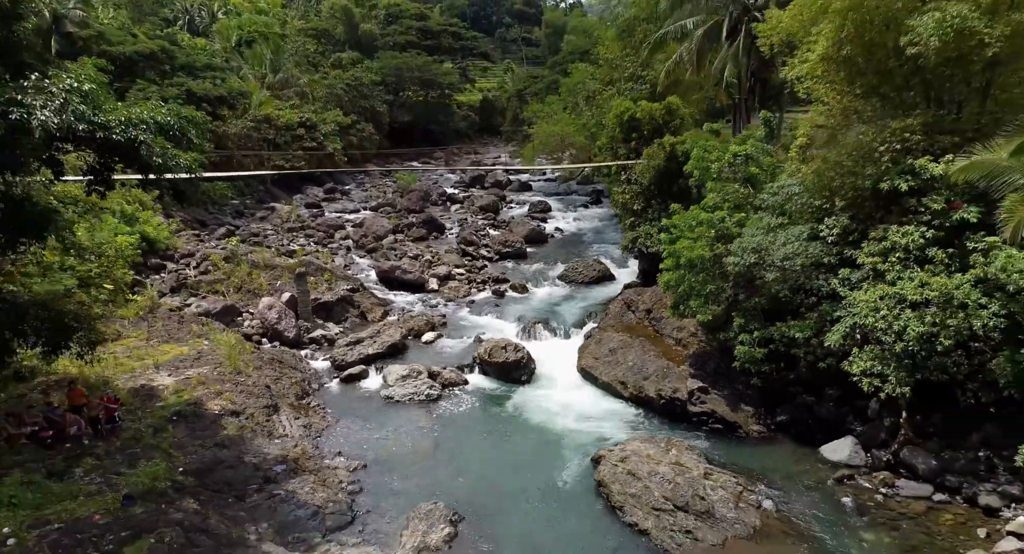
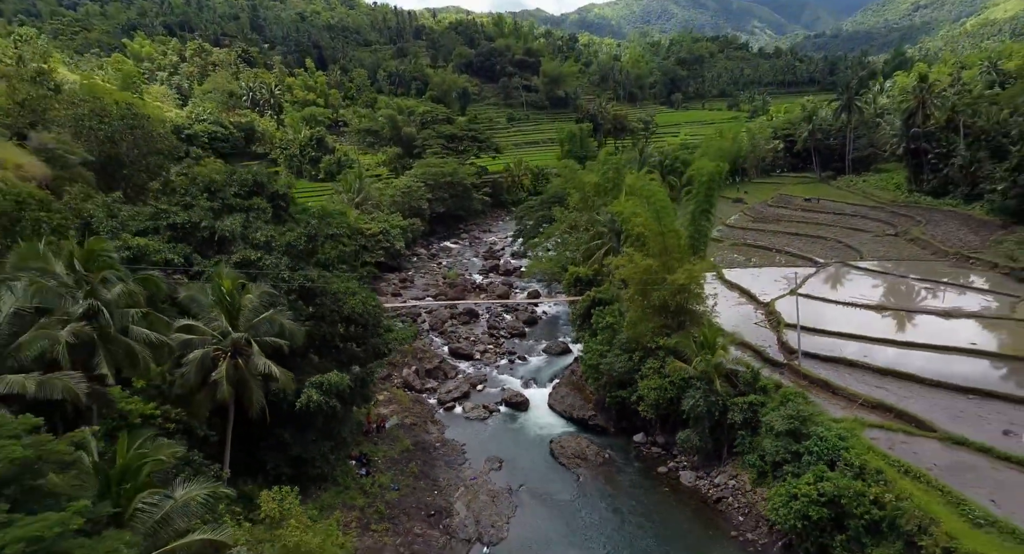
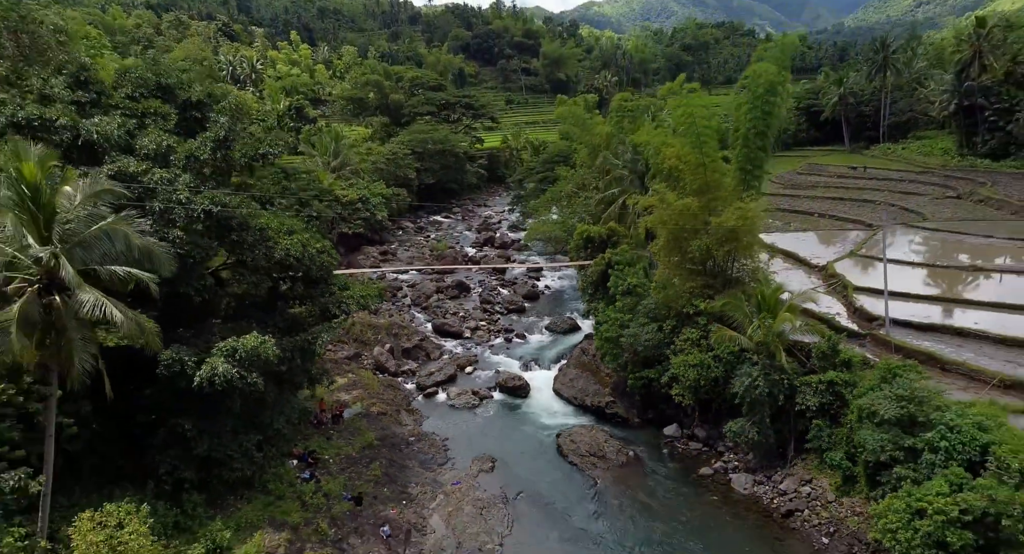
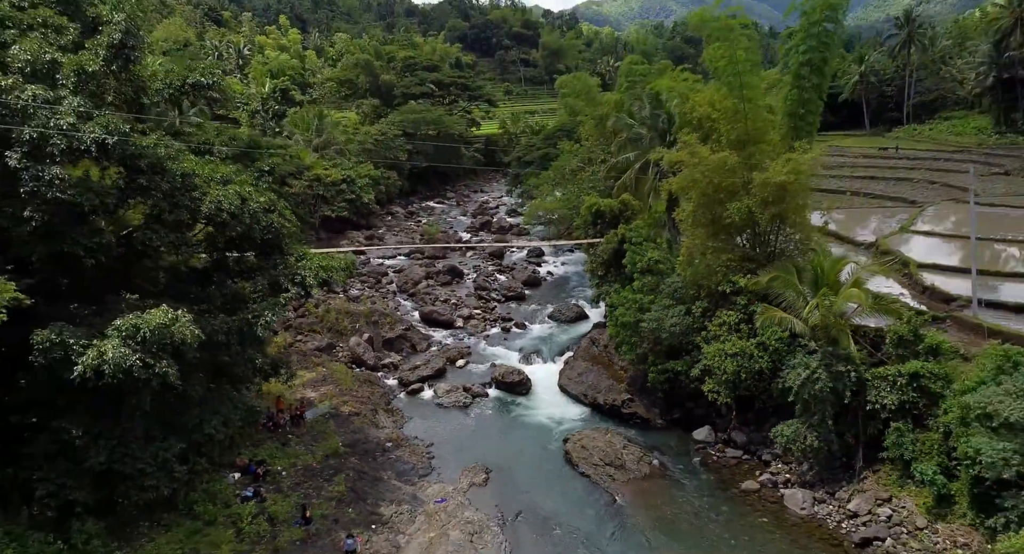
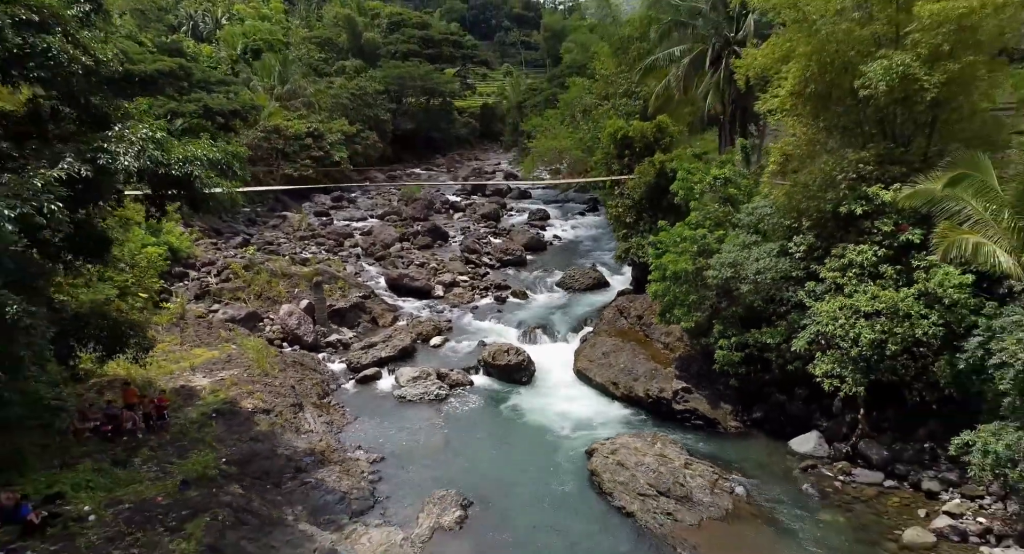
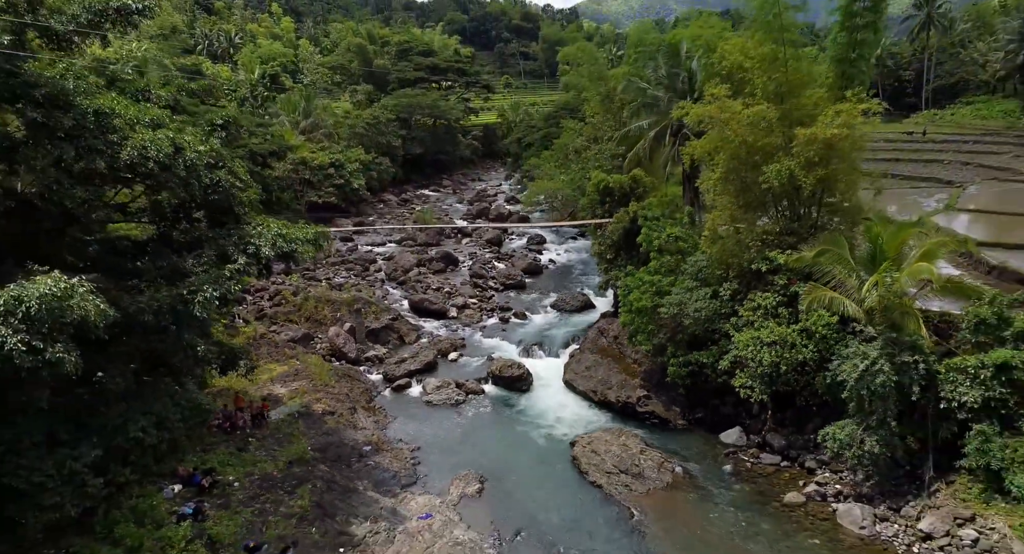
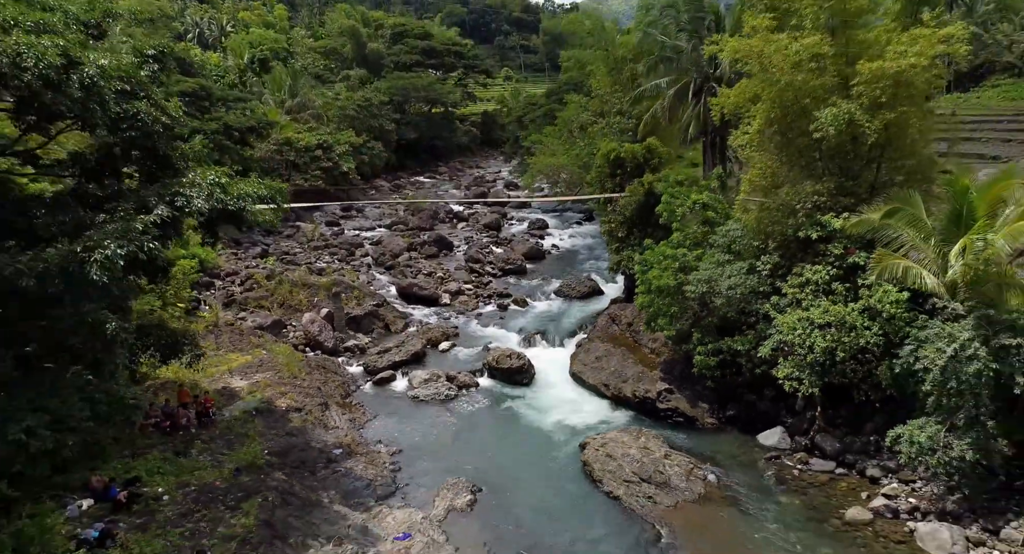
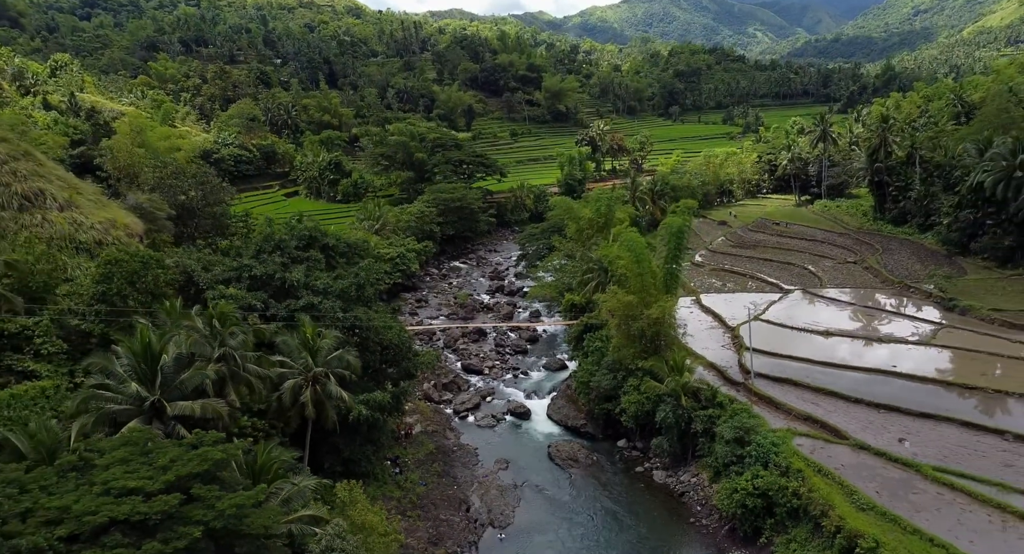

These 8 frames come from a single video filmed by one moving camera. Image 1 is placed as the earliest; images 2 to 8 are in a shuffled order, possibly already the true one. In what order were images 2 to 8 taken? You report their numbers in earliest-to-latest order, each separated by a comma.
5, 7, 6, 4, 3, 2, 8
